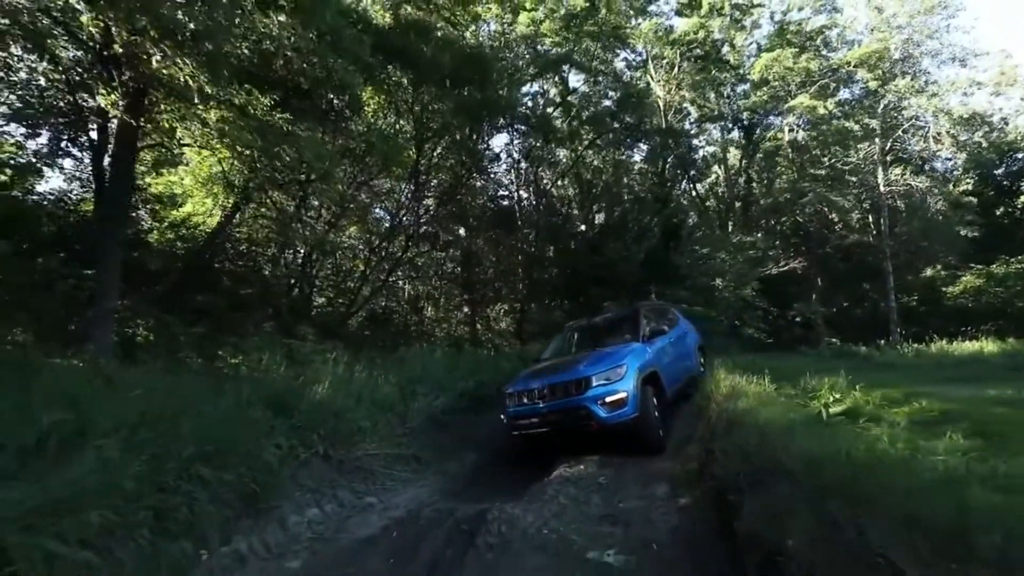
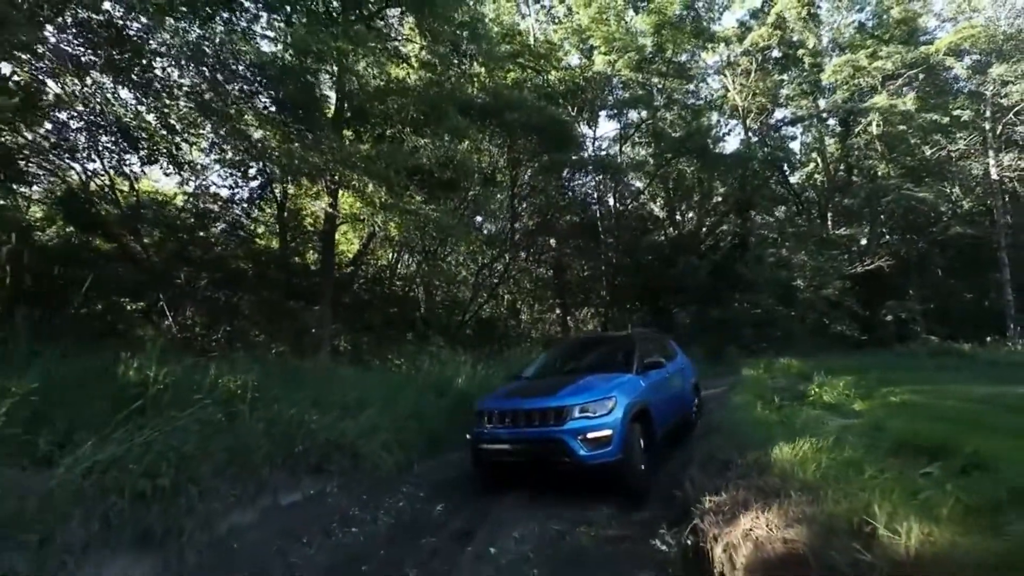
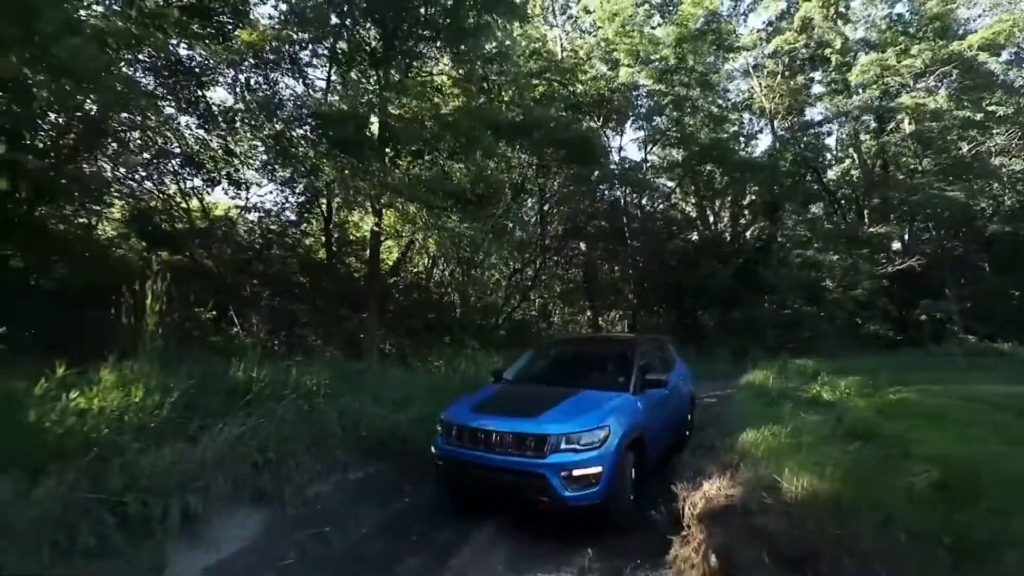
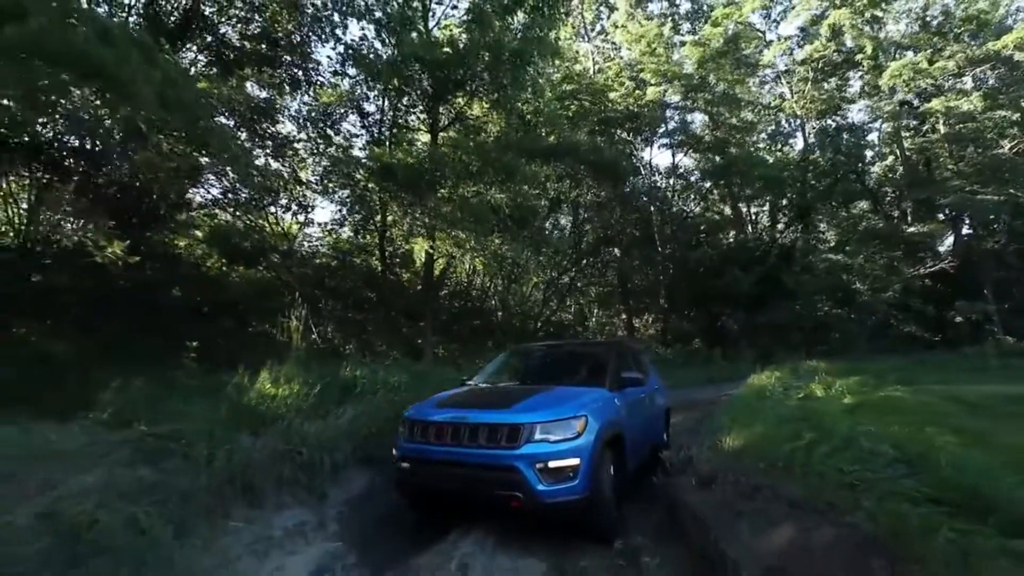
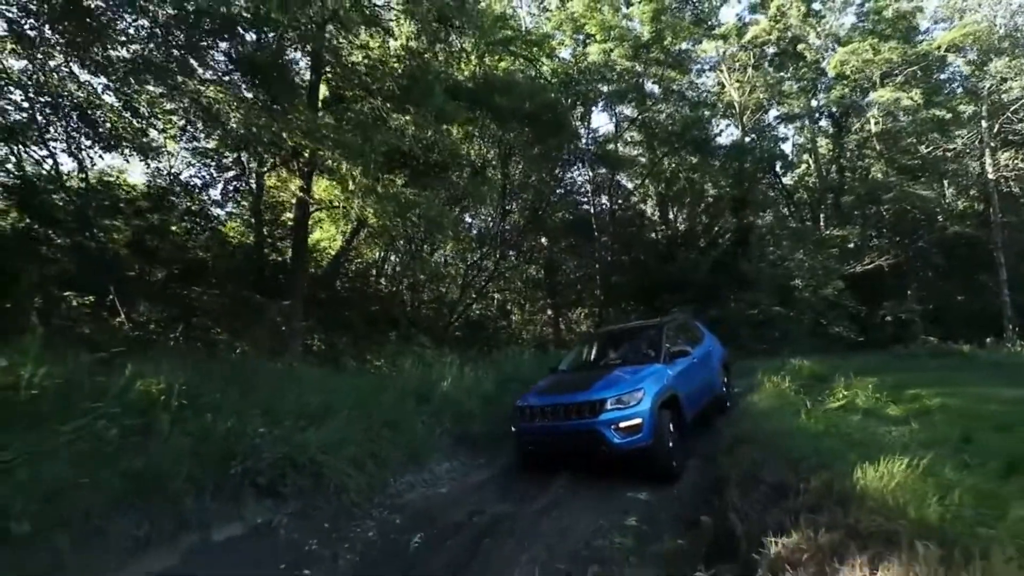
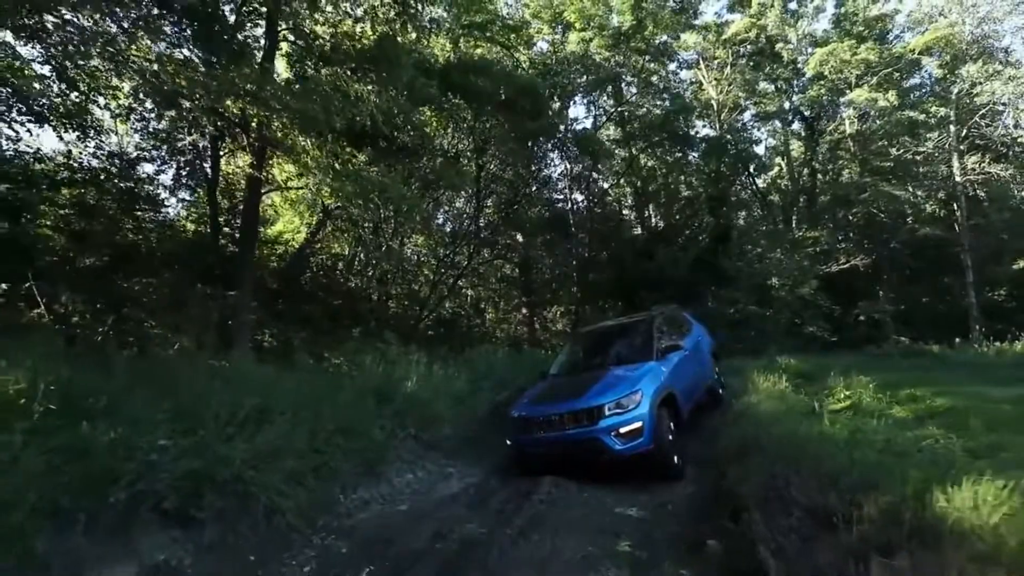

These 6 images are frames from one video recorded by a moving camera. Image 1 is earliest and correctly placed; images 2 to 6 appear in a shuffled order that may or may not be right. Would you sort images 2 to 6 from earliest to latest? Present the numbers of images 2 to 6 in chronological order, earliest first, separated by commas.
6, 5, 2, 3, 4
